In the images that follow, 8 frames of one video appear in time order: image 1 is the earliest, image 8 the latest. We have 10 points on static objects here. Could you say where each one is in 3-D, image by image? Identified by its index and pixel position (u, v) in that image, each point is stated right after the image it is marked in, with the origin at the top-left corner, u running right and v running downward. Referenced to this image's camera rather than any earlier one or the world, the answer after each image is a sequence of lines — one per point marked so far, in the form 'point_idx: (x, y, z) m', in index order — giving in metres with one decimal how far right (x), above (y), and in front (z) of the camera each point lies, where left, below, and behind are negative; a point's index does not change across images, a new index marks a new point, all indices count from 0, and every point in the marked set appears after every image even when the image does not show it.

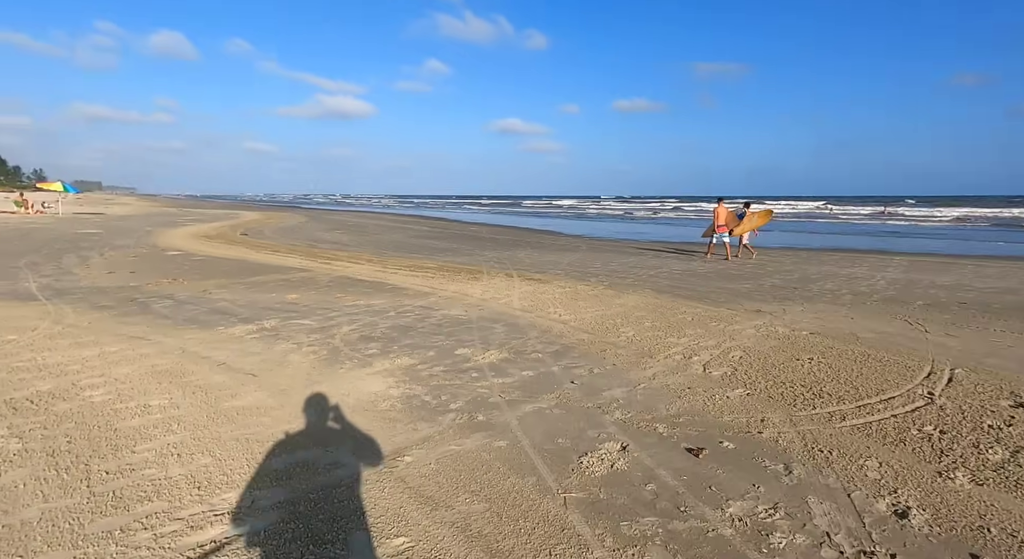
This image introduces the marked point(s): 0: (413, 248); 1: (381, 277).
0: (-3.6, +1.2, +19.2) m
1: (-2.8, 0.0, +11.6) m
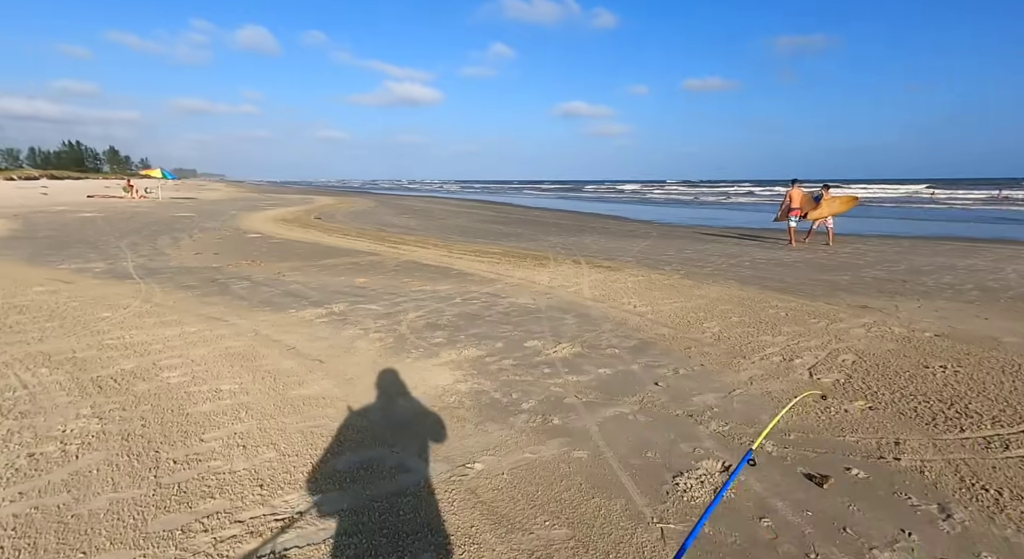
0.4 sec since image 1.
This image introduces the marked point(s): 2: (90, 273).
0: (-1.2, +1.7, +19.1) m
1: (-1.4, +0.4, +11.5) m
2: (-7.4, +0.2, +9.3) m
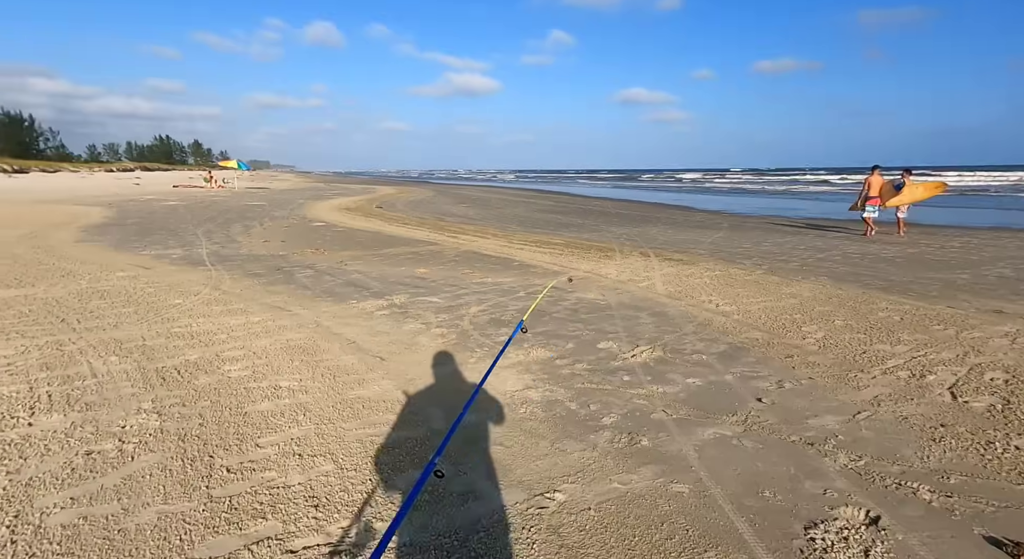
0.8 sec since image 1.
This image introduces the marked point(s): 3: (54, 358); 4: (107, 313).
0: (+0.9, +2.0, +18.7) m
1: (-0.1, +0.5, +11.1) m
2: (-6.3, +0.4, +9.6) m
3: (-3.7, -0.6, +4.3) m
4: (-4.4, -0.4, +5.8) m
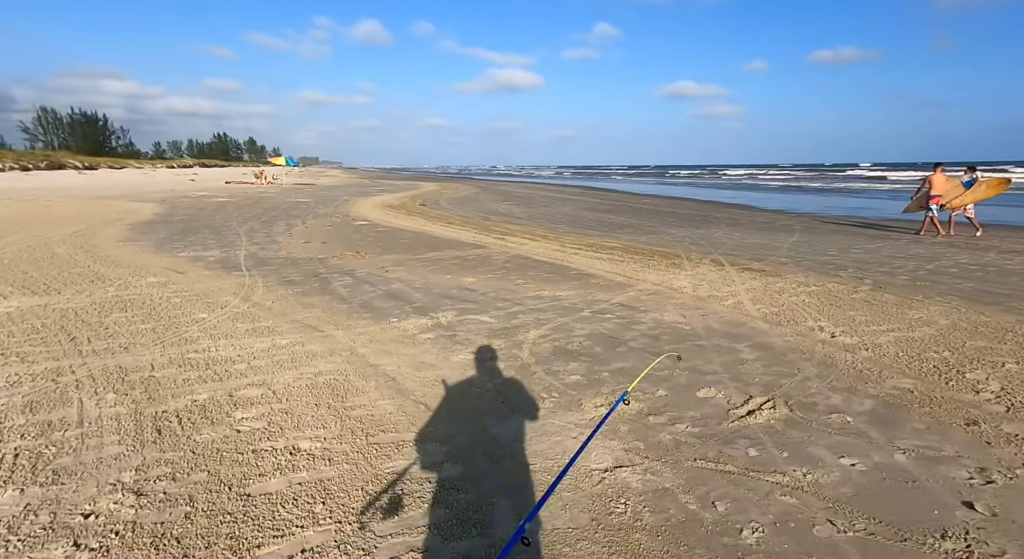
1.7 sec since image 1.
0: (+2.6, +1.9, +17.6) m
1: (+1.0, +0.4, +10.1) m
2: (-5.3, +0.3, +9.1) m
3: (-3.2, -0.8, +3.6) m
4: (-3.8, -0.5, +5.2) m
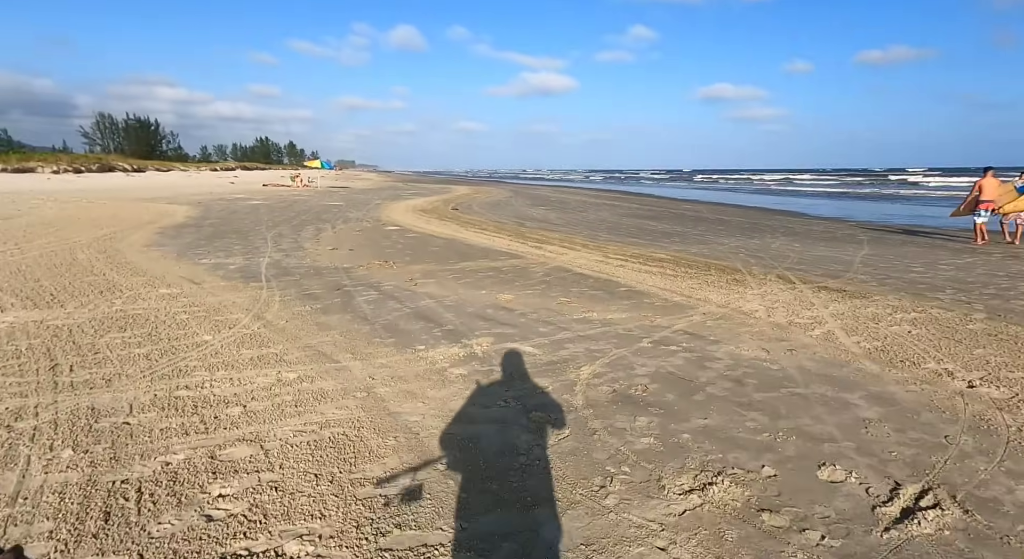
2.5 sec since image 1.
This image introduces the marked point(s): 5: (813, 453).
0: (+3.7, +1.5, +16.5) m
1: (+1.7, +0.1, +9.2) m
2: (-4.7, +0.2, +8.6) m
3: (-2.9, -0.9, +2.9) m
4: (-3.4, -0.6, +4.5) m
5: (+1.7, -1.0, +3.0) m
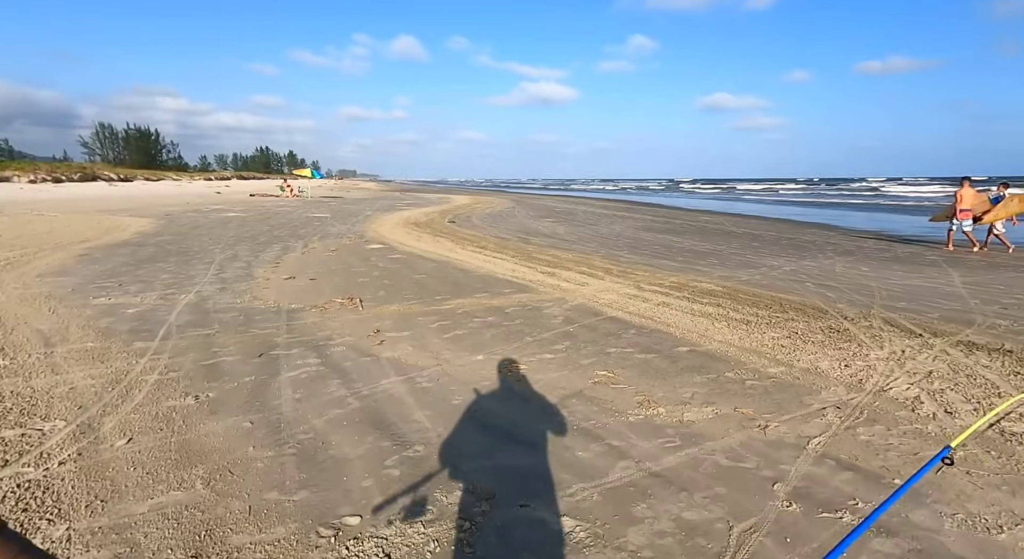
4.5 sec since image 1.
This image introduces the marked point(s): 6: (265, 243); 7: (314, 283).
0: (+3.8, +0.8, +14.1) m
1: (+1.8, -0.4, +6.8) m
2: (-4.6, -0.4, +6.1) m
3: (-2.8, -1.4, +0.5) m
4: (-3.3, -1.1, +2.1) m
5: (+1.8, -1.4, +0.6) m
6: (-6.4, +1.0, +14.1) m
7: (-3.2, 0.0, +8.5) m
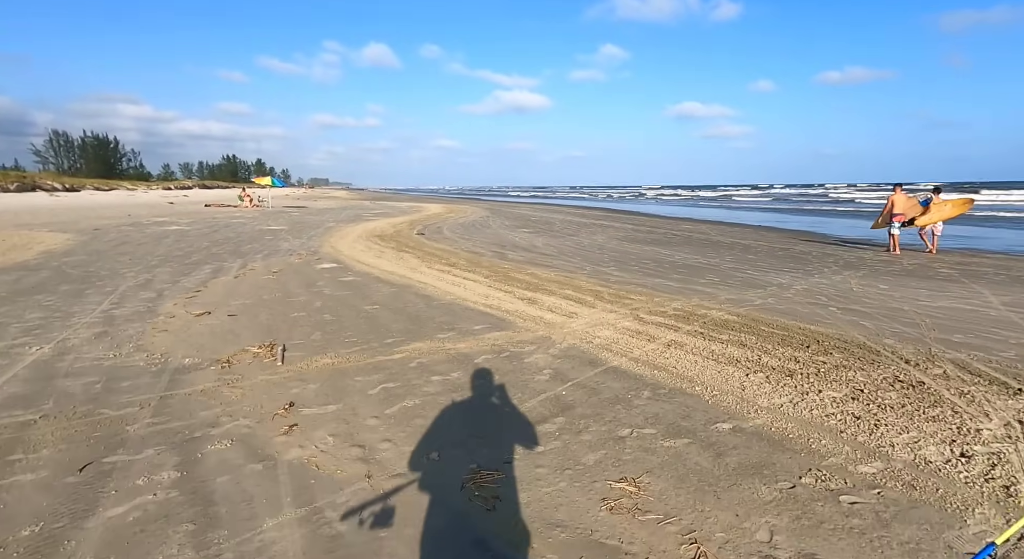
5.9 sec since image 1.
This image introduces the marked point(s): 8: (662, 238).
0: (+3.2, +0.4, +12.7) m
1: (+1.5, -0.8, +5.2) m
2: (-4.8, -0.8, +4.3) m
3: (-2.8, -1.7, -1.3) m
4: (-3.3, -1.5, +0.3) m
5: (+1.8, -1.7, -1.0) m
6: (-7.1, +0.4, +12.2) m
7: (-3.5, -0.5, +6.7) m
8: (+5.4, +1.5, +19.1) m
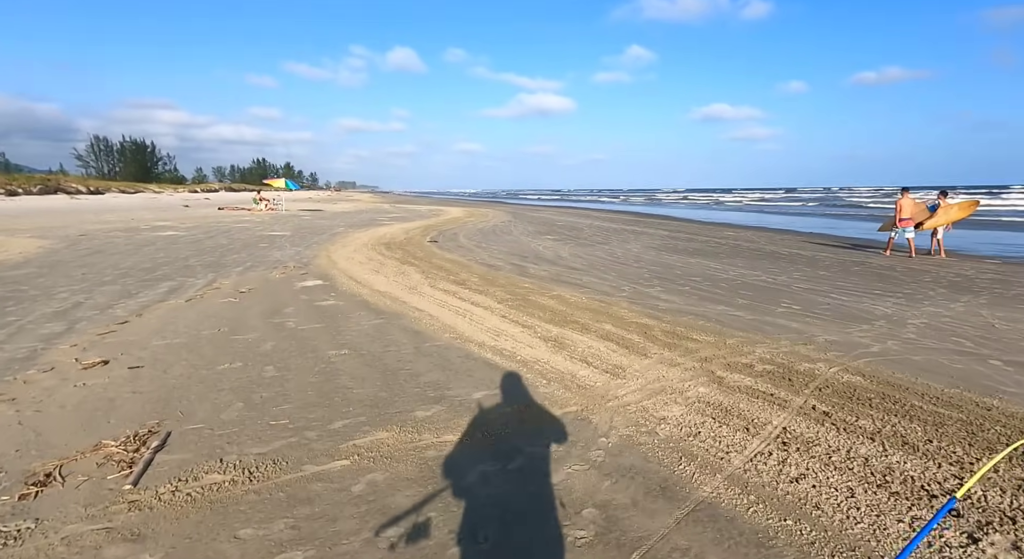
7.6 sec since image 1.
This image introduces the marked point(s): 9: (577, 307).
0: (+3.6, 0.0, +10.3) m
1: (+1.6, -1.2, +2.9) m
2: (-4.8, -1.2, +2.3) m
3: (-3.0, -2.0, -3.4) m
4: (-3.5, -1.8, -1.8) m
5: (+1.6, -2.1, -3.3) m
6: (-6.6, +0.1, +10.3) m
7: (-3.4, -0.8, +4.7) m
8: (+6.1, +1.0, +16.6) m
9: (+0.9, -0.4, +7.7) m
